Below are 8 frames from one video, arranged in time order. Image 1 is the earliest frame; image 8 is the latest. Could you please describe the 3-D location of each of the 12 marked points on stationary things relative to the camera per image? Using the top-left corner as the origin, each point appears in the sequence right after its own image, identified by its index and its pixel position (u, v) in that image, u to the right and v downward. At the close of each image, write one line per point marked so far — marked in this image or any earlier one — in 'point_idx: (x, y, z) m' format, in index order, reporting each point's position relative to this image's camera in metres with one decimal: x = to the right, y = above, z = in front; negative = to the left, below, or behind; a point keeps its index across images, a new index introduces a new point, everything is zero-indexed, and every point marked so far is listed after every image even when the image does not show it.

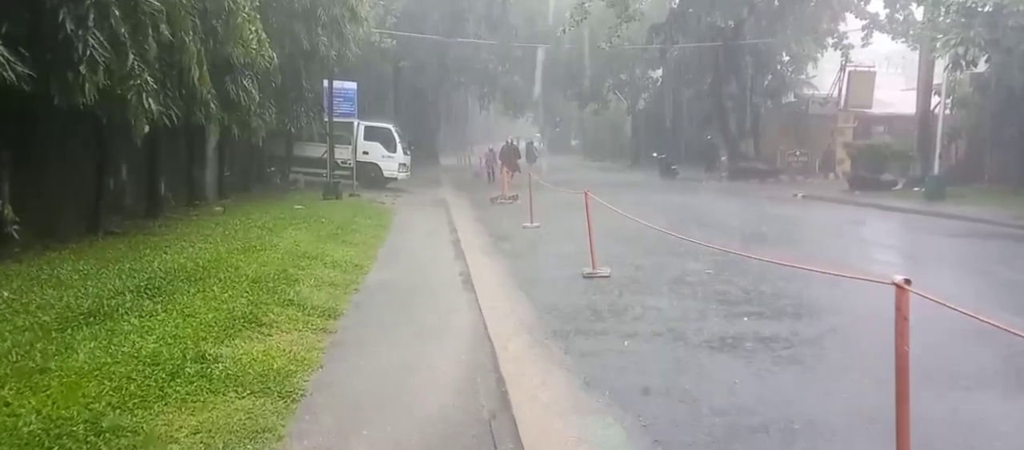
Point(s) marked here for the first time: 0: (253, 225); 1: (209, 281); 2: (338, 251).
0: (-4.1, 0.0, +15.4) m
1: (-2.9, -0.5, +9.2) m
2: (-2.4, -0.4, +13.2) m
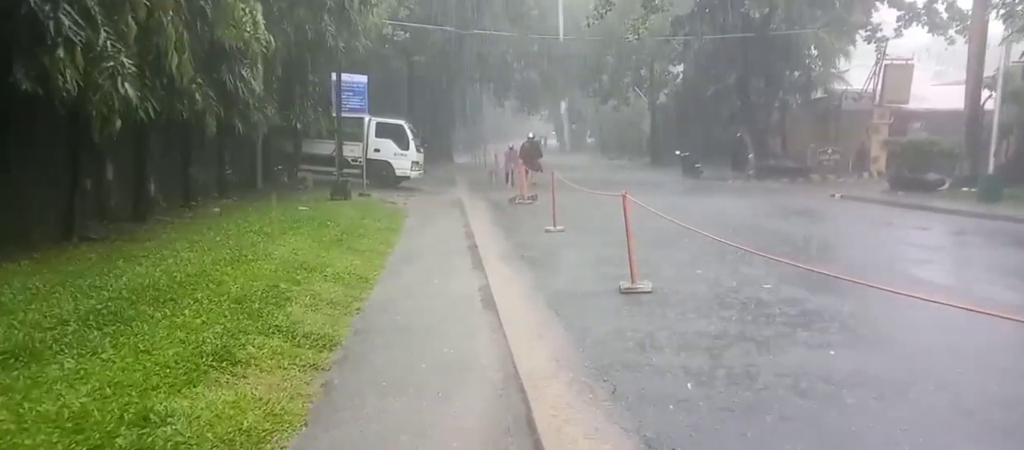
0: (-3.8, -0.1, +13.9) m
1: (-2.6, -0.6, +7.7) m
2: (-2.1, -0.4, +11.6) m
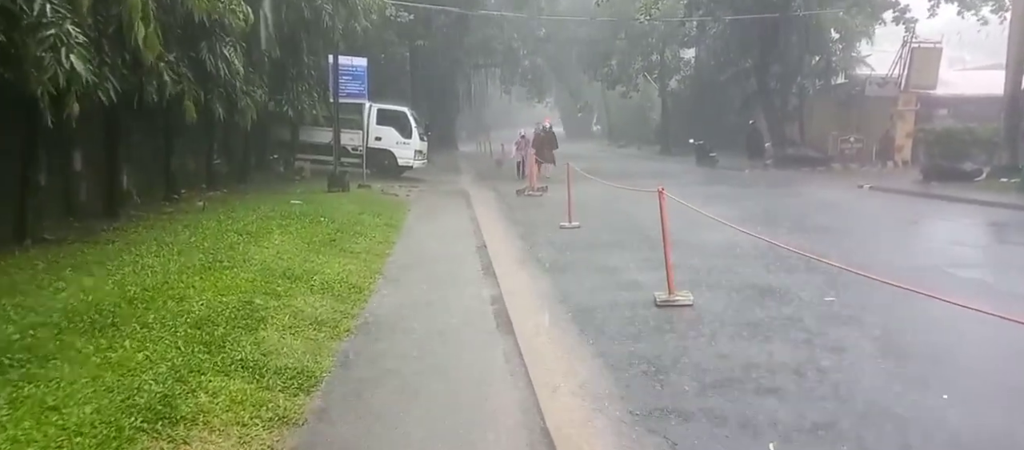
0: (-3.6, 0.0, +12.4) m
1: (-2.5, -0.7, +6.2) m
2: (-1.9, -0.4, +10.1) m
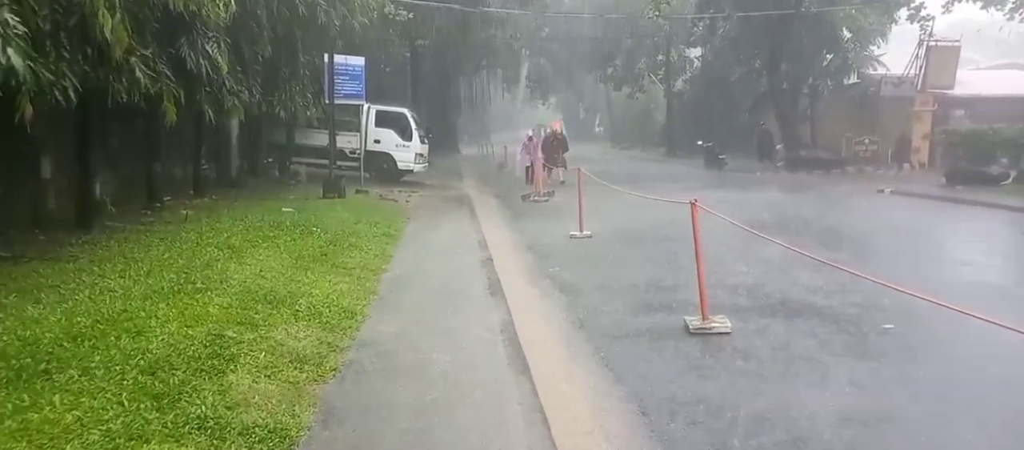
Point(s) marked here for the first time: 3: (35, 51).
0: (-3.5, -0.2, +11.3) m
1: (-2.4, -0.8, +5.1) m
2: (-1.8, -0.6, +9.0) m
3: (-3.8, +1.4, +7.9) m
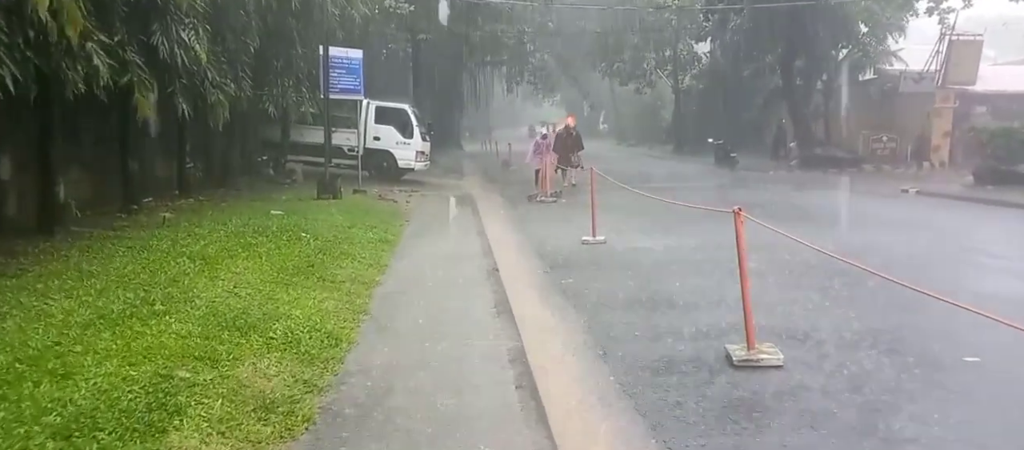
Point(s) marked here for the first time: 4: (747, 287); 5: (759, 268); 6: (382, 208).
0: (-3.4, -0.3, +10.1) m
1: (-2.3, -0.9, +3.9) m
2: (-1.7, -0.7, +7.8) m
3: (-3.8, +1.3, +6.7) m
4: (+1.7, -0.4, +7.0) m
5: (+3.0, -0.5, +11.6) m
6: (-2.3, +0.3, +17.5) m
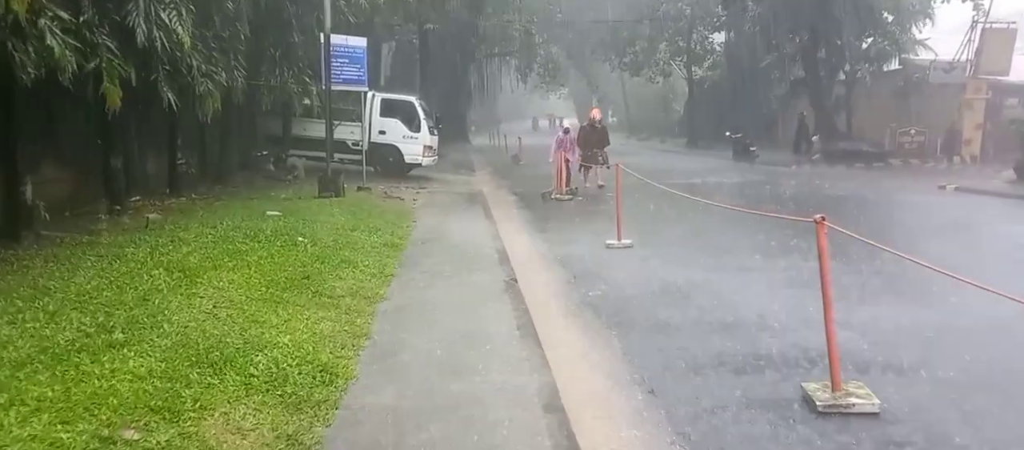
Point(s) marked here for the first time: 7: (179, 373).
0: (-3.2, -0.3, +8.9) m
1: (-2.1, -1.0, +2.7) m
2: (-1.5, -0.7, +6.6) m
3: (-3.6, +1.2, +5.5) m
4: (+1.9, -0.5, +5.7) m
5: (+3.2, -0.6, +10.4) m
6: (-2.1, +0.3, +16.3) m
7: (-1.8, -0.8, +5.3) m
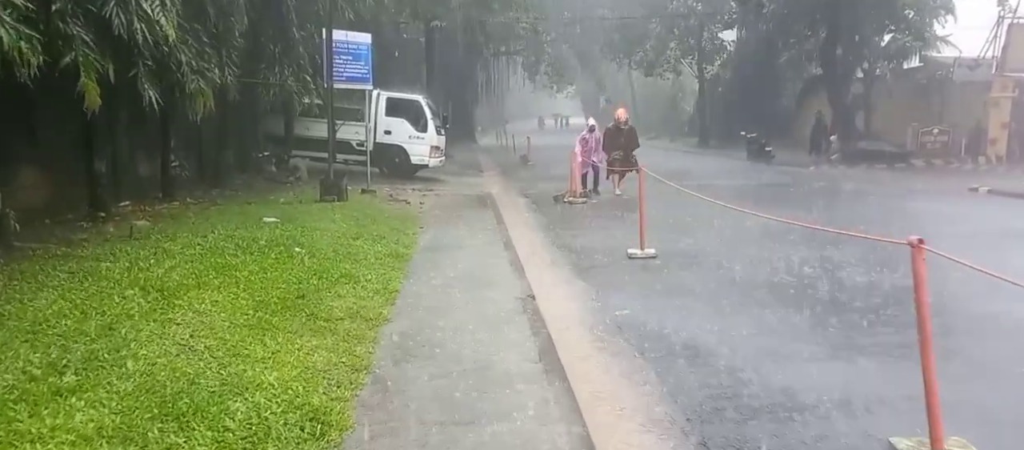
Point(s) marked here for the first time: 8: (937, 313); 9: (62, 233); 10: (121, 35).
0: (-3.1, -0.4, +8.0) m
1: (-2.0, -1.1, +1.8) m
2: (-1.4, -0.8, +5.7) m
3: (-3.4, +1.1, +4.5) m
4: (+2.0, -0.6, +4.8) m
5: (+3.3, -0.7, +9.4) m
6: (-1.9, +0.2, +15.4) m
7: (-1.7, -0.9, +4.4) m
8: (+3.5, -0.8, +8.1) m
9: (-4.8, -0.1, +10.5) m
10: (-3.6, +1.8, +9.2) m
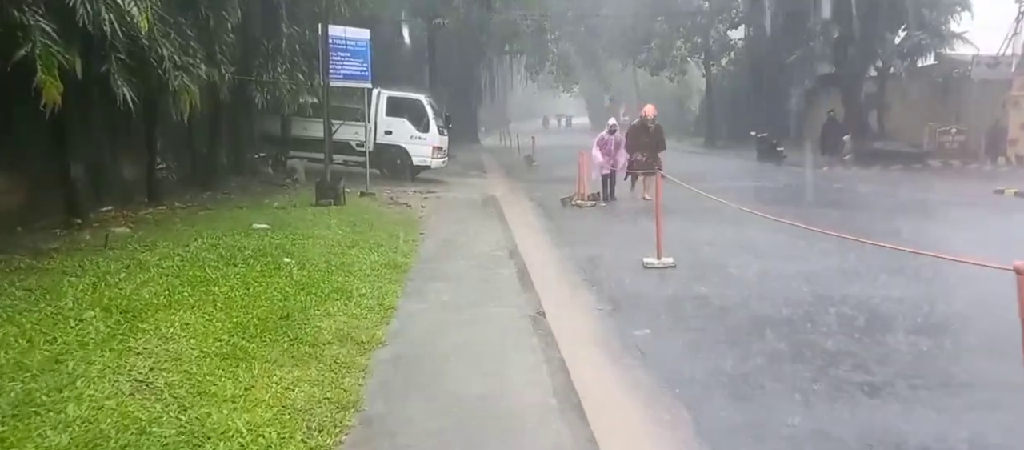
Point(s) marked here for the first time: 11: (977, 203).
0: (-3.0, -0.5, +7.2) m
1: (-2.0, -1.2, +0.9) m
2: (-1.3, -0.9, +4.9) m
3: (-3.4, +1.0, +3.7) m
4: (+2.0, -0.7, +3.9) m
5: (+3.4, -0.7, +8.6) m
6: (-1.8, +0.1, +14.5) m
7: (-1.6, -1.0, +3.5) m
8: (+3.6, -0.9, +7.3) m
9: (-4.8, -0.2, +9.7) m
10: (-3.6, +1.7, +8.4) m
11: (+9.3, +0.4, +19.7) m
